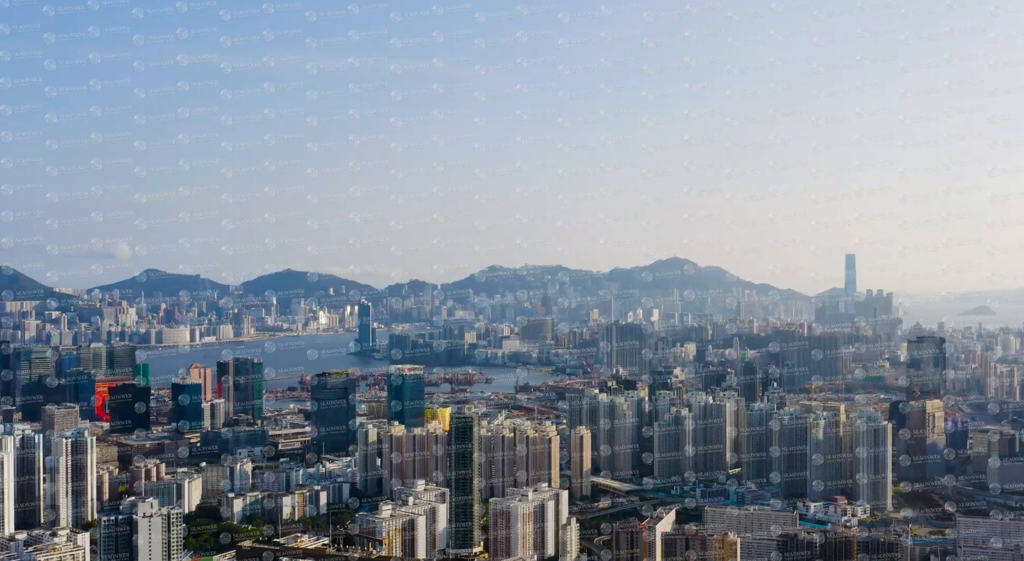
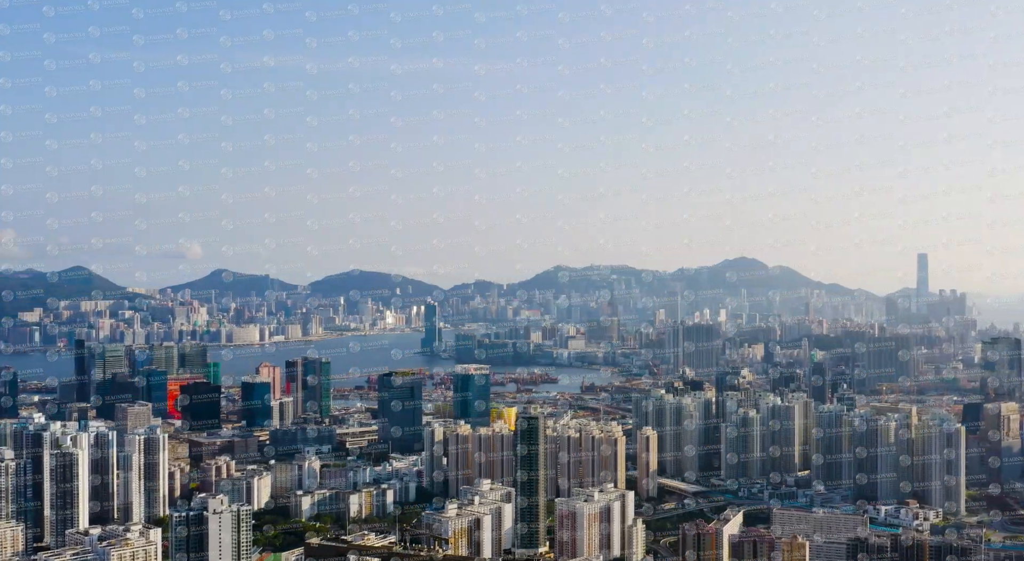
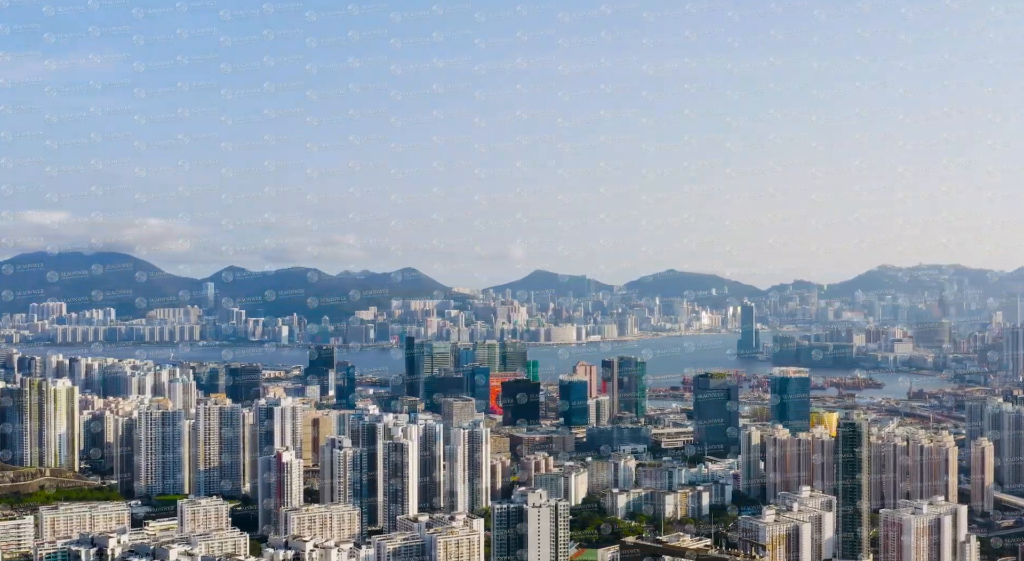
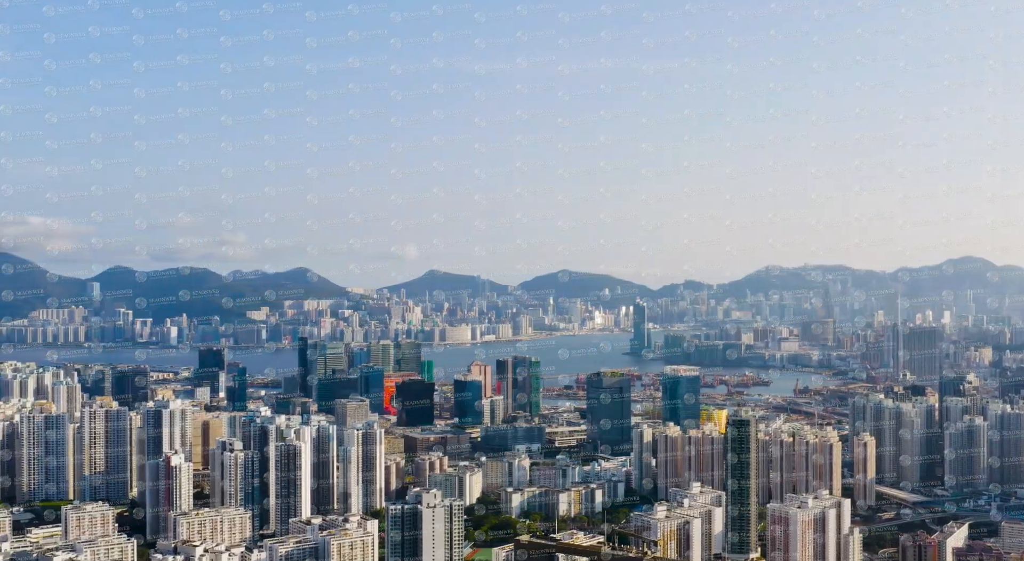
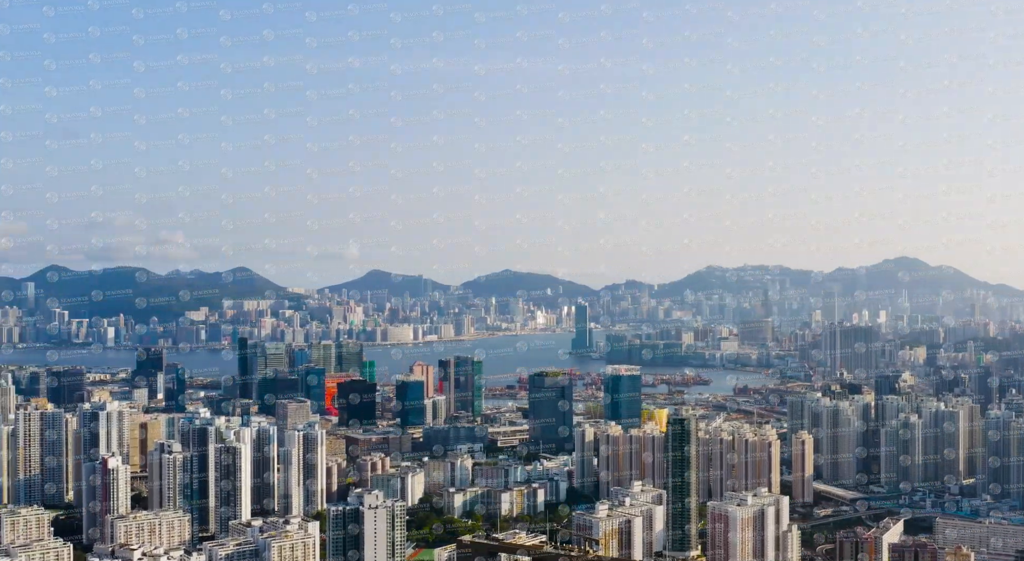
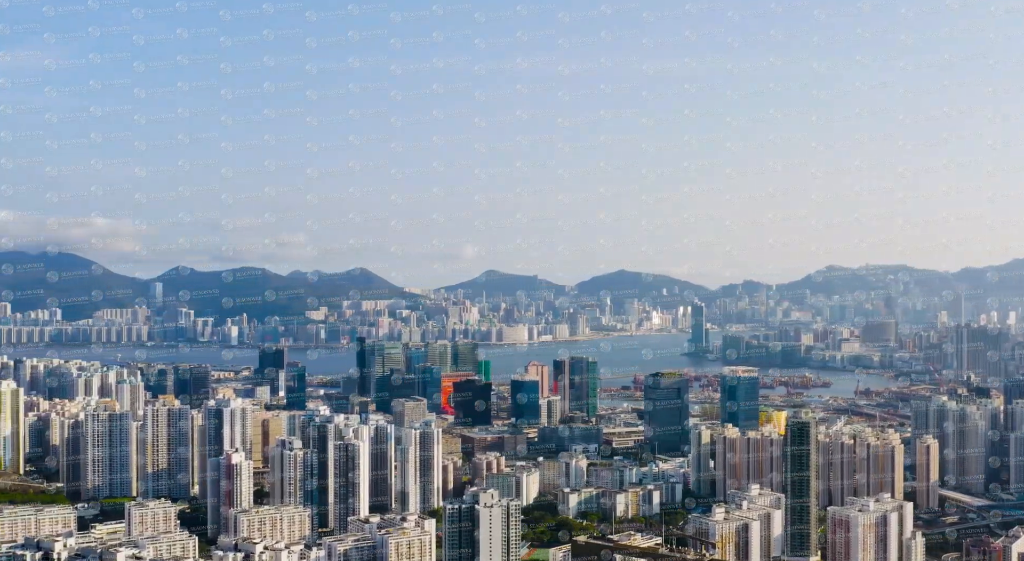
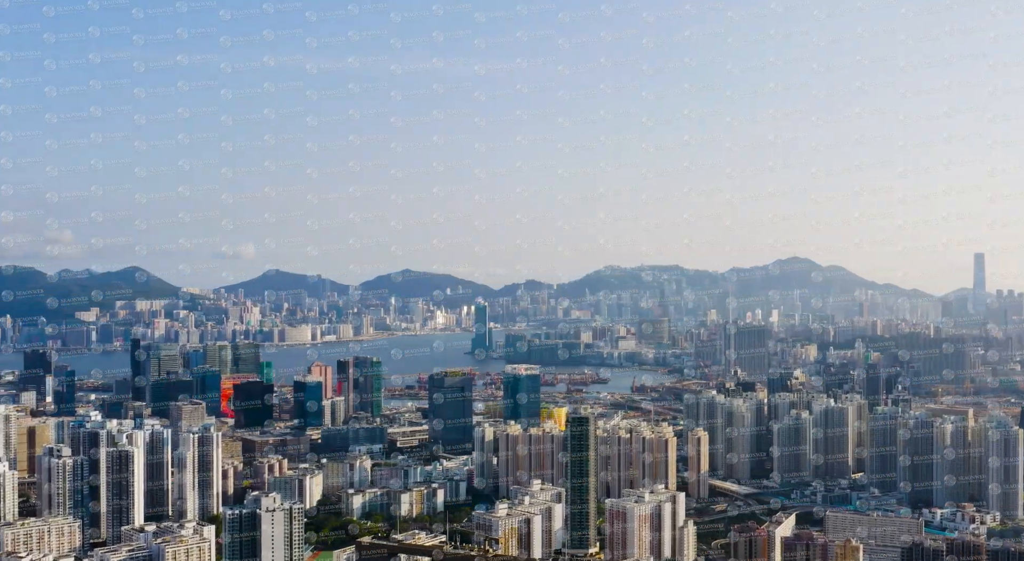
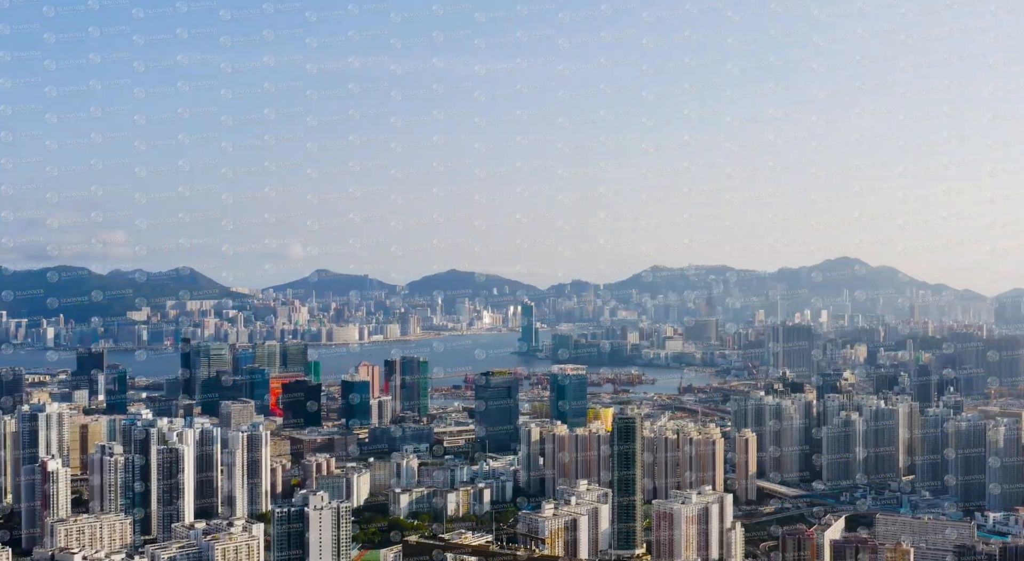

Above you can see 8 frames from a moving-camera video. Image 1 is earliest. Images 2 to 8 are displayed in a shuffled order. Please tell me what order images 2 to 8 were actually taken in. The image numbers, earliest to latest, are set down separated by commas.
2, 7, 8, 5, 4, 6, 3
